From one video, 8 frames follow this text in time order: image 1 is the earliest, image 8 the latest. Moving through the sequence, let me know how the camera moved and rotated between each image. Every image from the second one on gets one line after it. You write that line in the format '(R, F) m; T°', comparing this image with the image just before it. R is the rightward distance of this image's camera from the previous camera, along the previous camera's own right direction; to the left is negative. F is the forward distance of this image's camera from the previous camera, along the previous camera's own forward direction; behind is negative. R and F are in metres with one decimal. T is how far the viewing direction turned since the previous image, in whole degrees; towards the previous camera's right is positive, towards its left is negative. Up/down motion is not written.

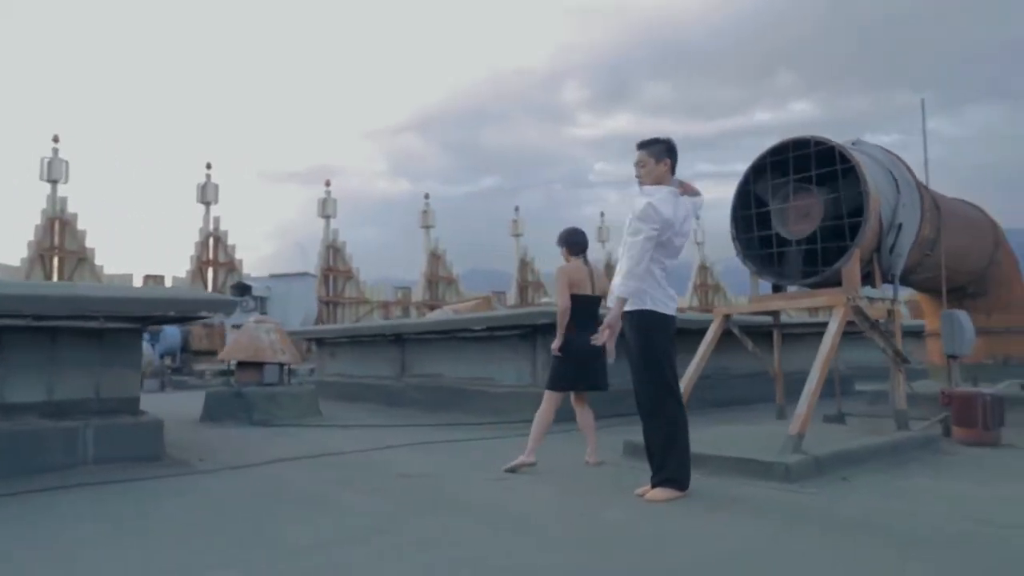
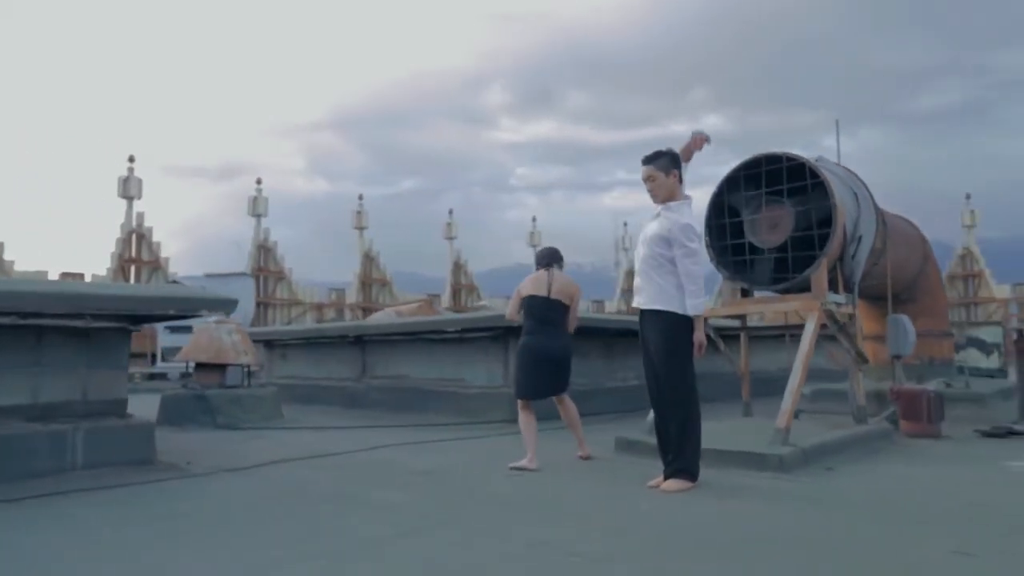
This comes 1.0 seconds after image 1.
(-0.6, -0.1) m; +7°
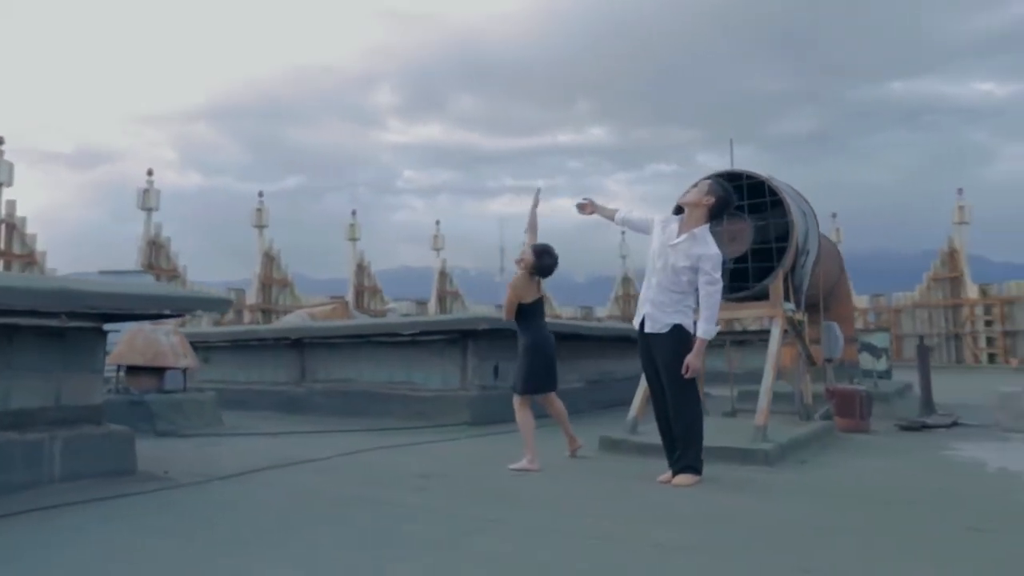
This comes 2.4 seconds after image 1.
(-0.8, 0.0) m; +10°
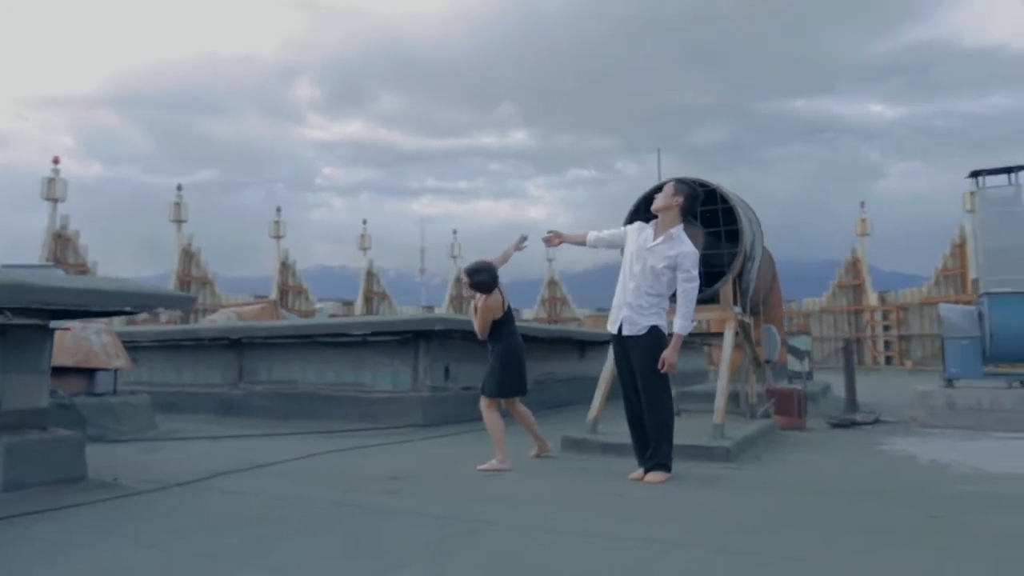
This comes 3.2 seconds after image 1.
(-0.3, 0.0) m; +7°
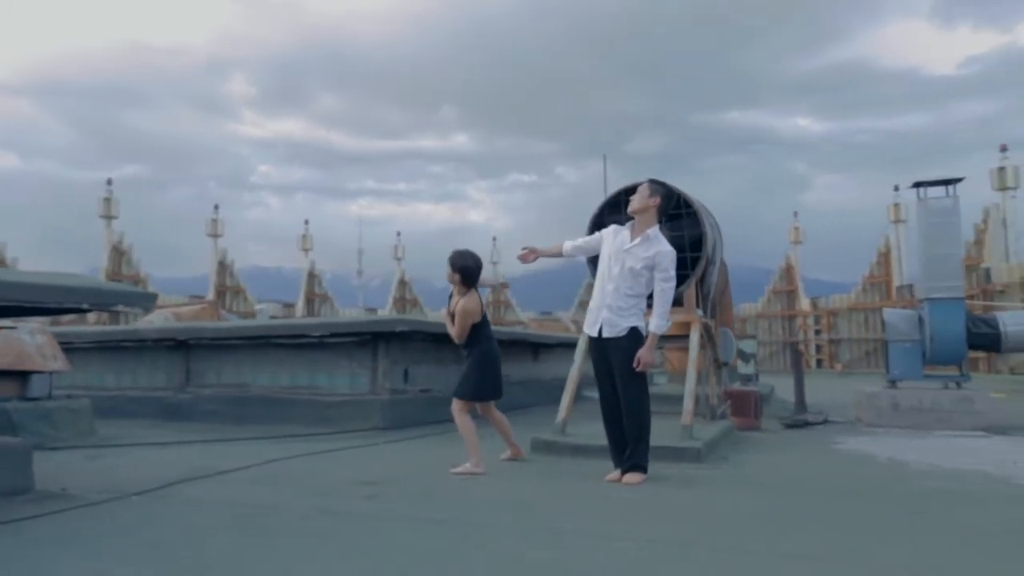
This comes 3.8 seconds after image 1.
(-0.2, +0.1) m; +5°
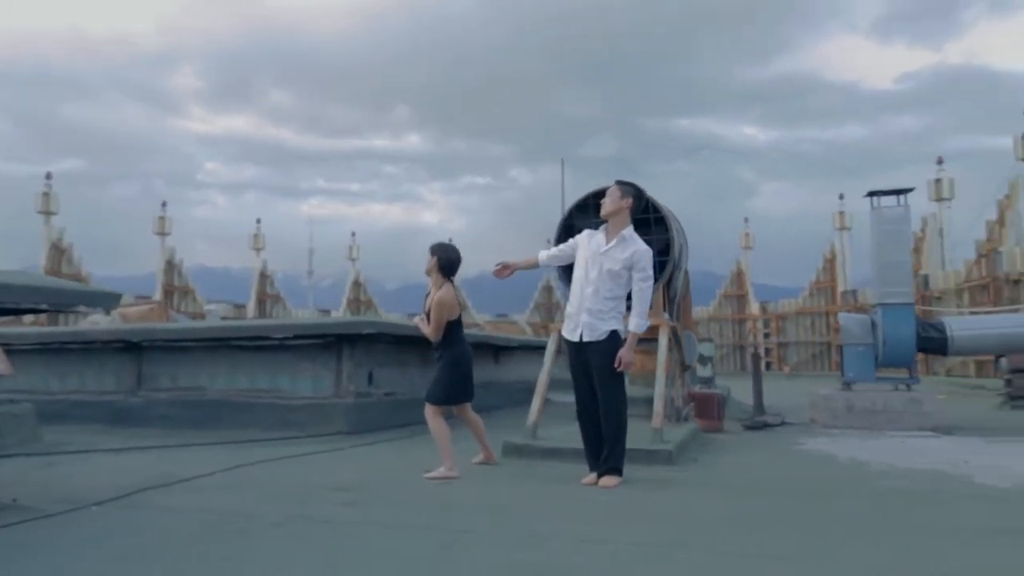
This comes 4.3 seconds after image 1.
(-0.1, 0.0) m; +4°
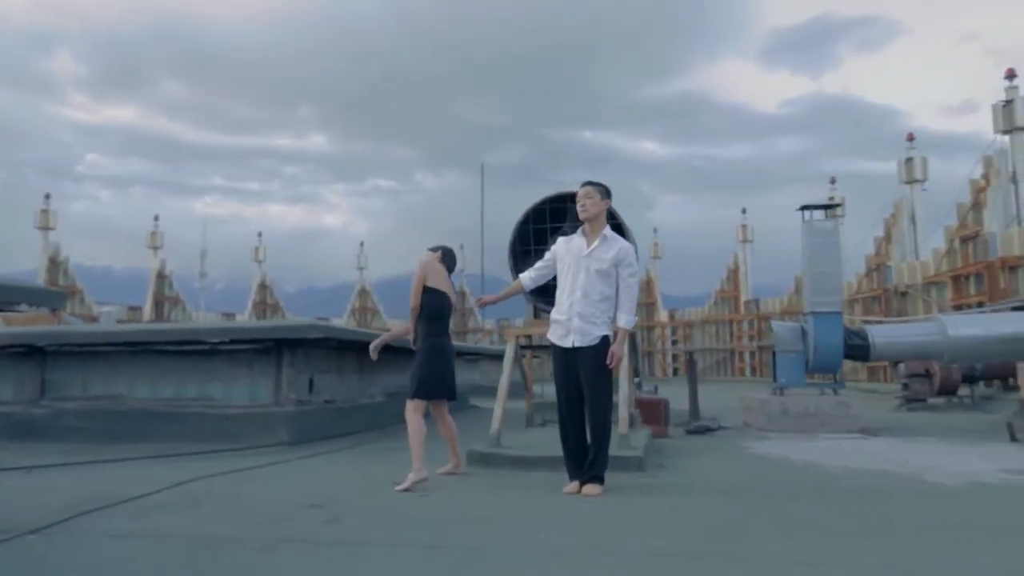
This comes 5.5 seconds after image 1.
(-0.5, +0.2) m; +8°
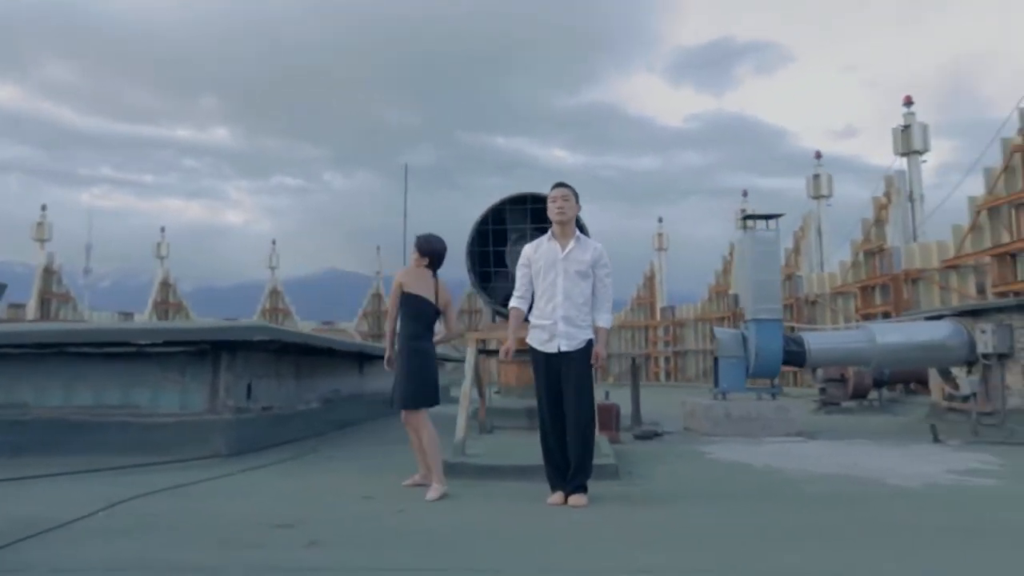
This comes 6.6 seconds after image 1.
(-0.4, +0.2) m; +7°
